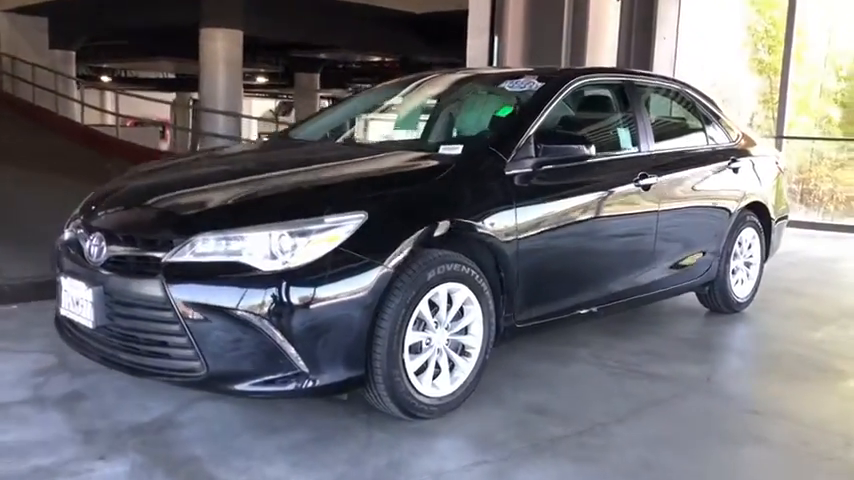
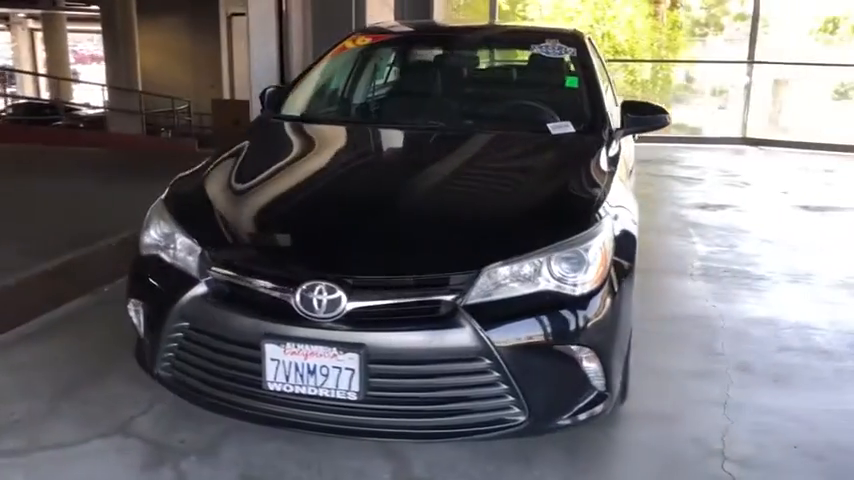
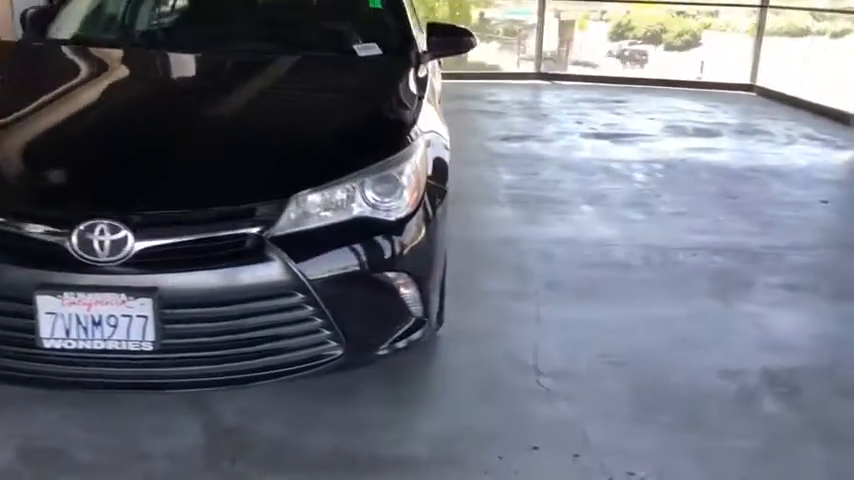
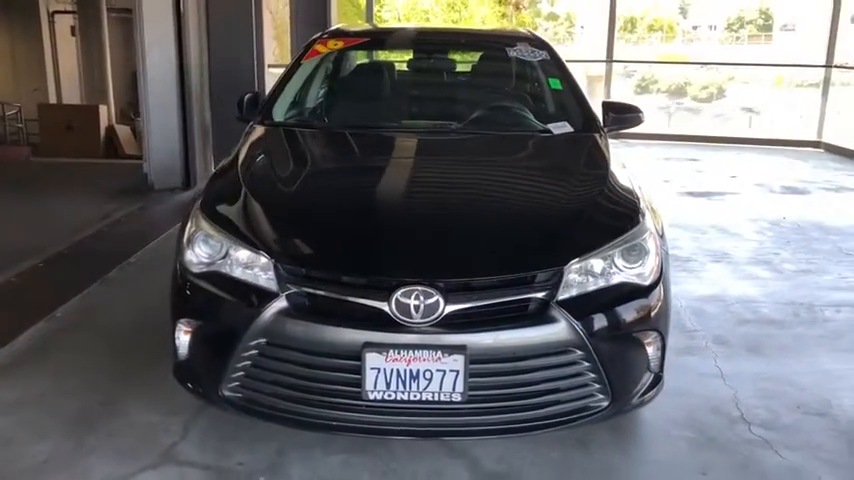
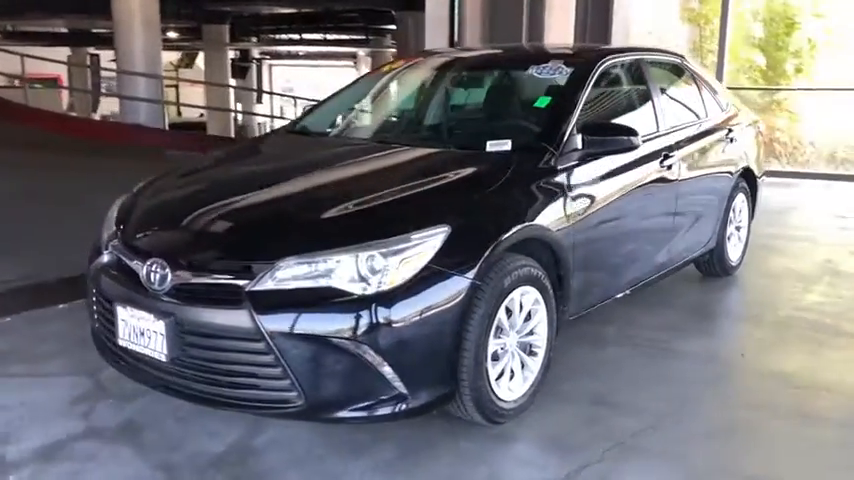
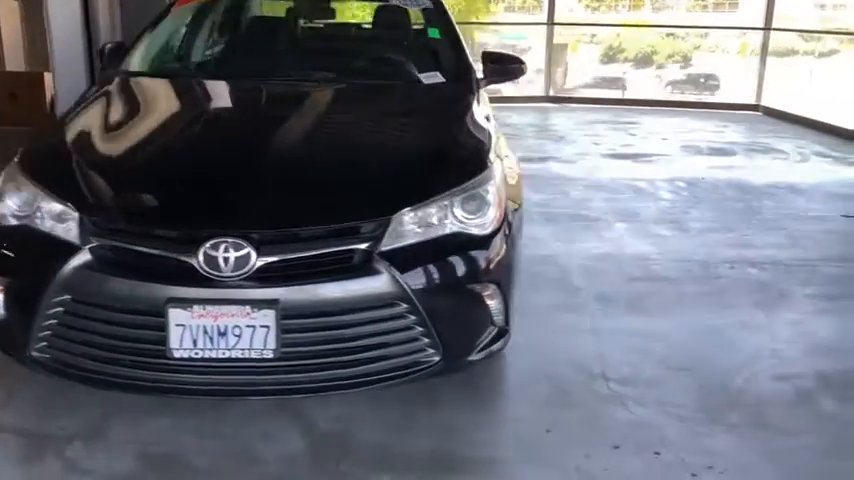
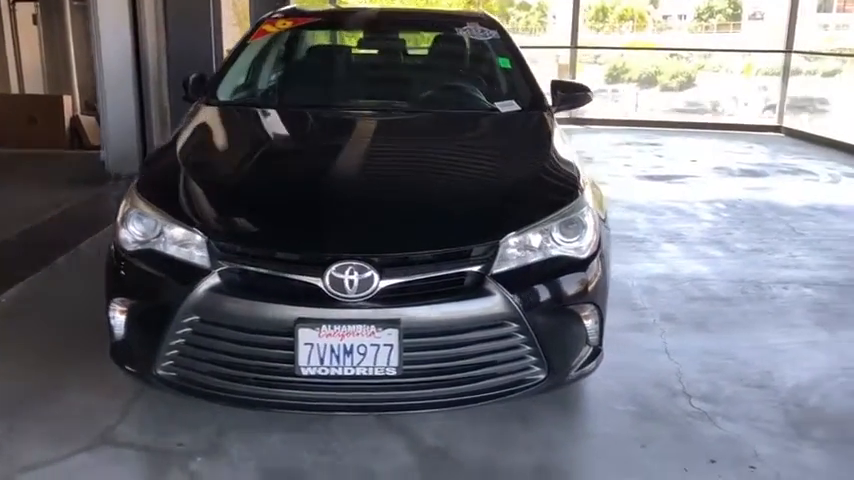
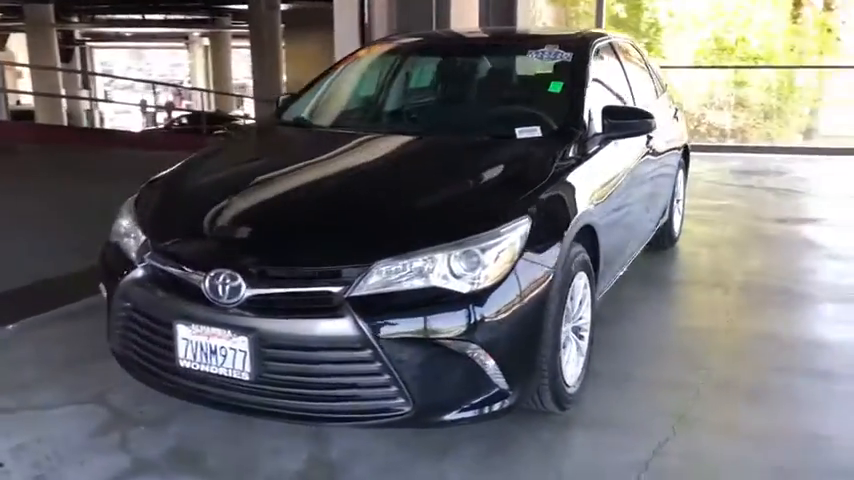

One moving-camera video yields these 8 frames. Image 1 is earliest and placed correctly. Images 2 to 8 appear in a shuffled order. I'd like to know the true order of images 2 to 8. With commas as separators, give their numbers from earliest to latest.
5, 8, 2, 4, 7, 6, 3
